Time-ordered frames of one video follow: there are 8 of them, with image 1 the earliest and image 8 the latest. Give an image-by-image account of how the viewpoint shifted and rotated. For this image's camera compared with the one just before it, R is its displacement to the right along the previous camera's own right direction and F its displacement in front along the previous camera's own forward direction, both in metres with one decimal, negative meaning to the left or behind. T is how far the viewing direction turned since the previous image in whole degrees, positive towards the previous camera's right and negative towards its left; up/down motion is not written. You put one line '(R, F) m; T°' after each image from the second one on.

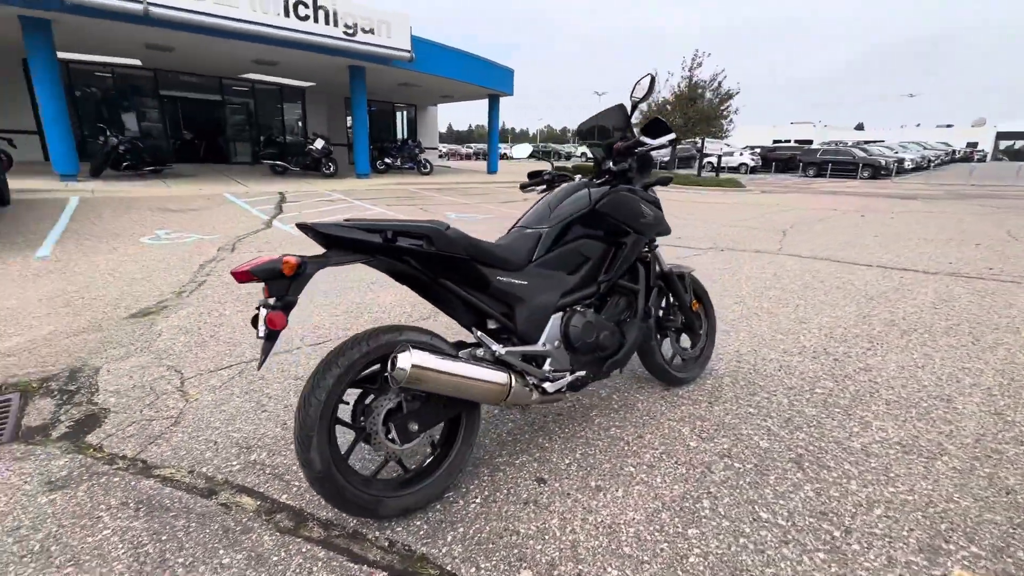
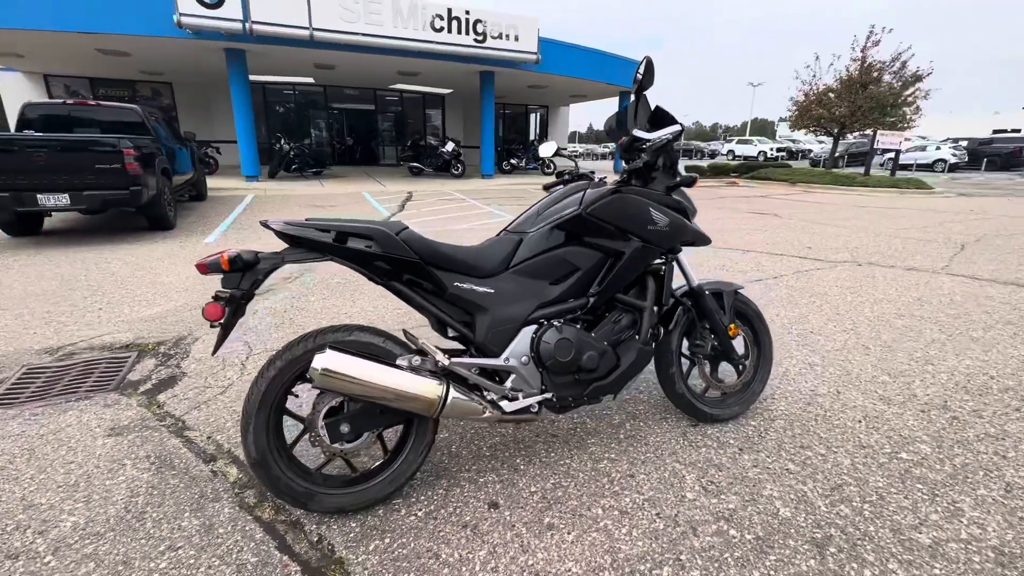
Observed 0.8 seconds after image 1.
(+0.7, +0.3) m; -16°
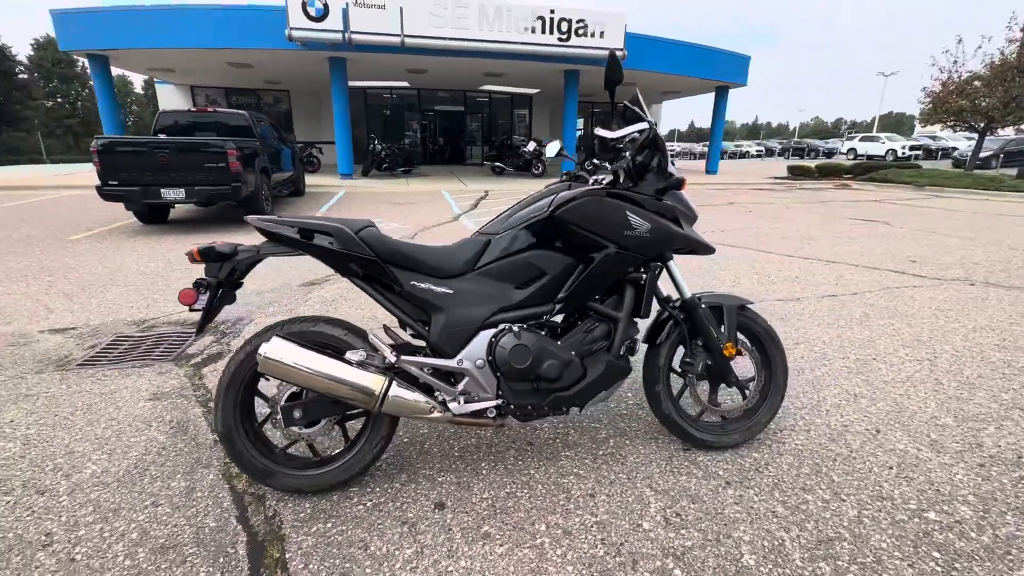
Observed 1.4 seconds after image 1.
(+0.6, +0.1) m; -11°
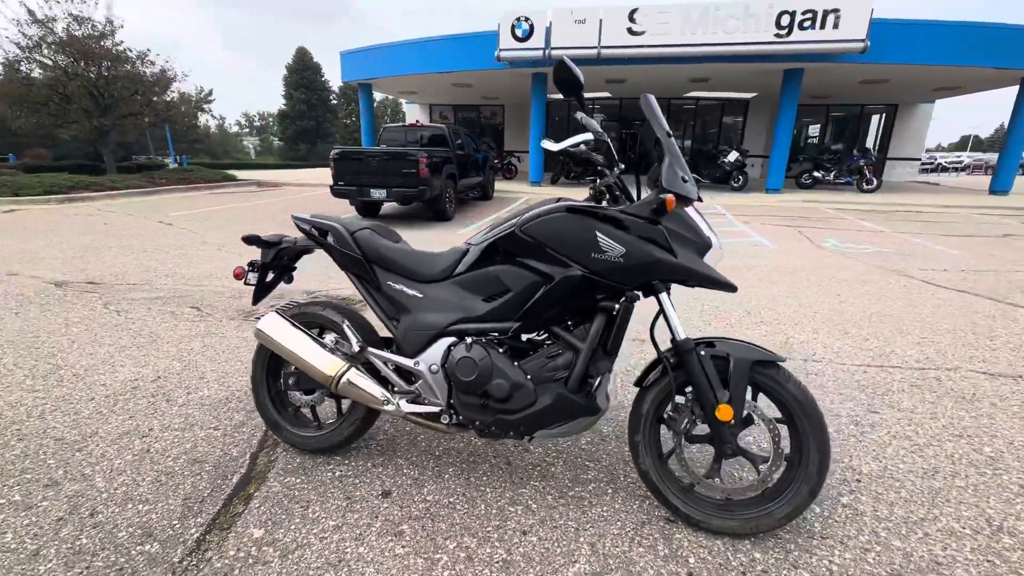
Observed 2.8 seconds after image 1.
(+1.0, +0.2) m; -24°
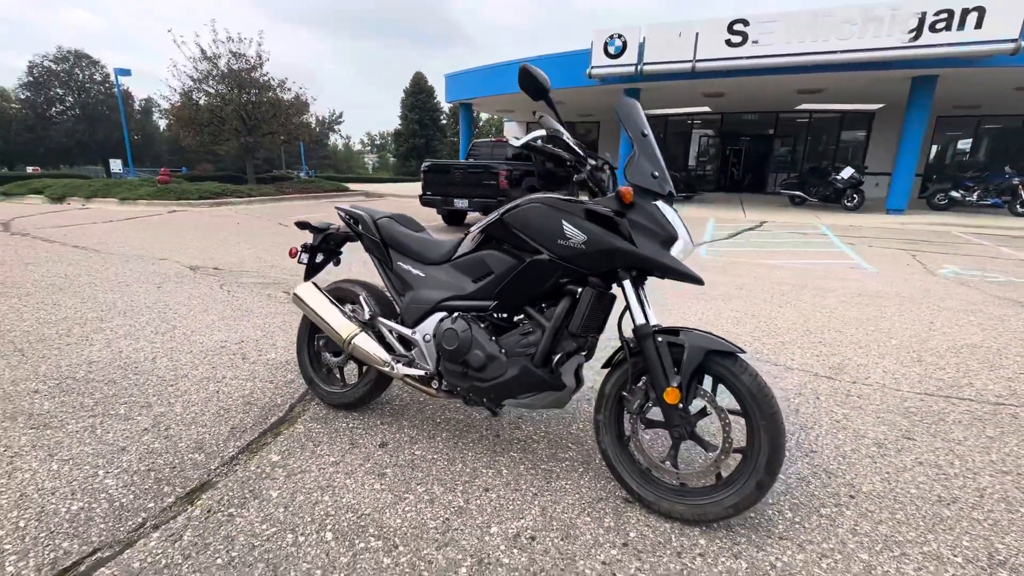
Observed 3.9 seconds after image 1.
(+0.5, -0.2) m; -12°
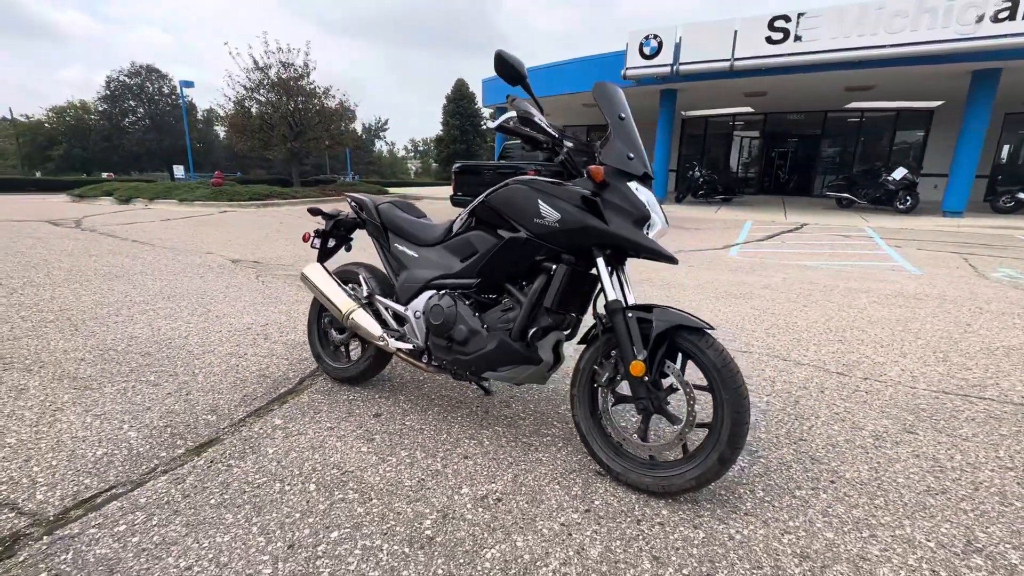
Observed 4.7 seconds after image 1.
(+0.3, -0.1) m; -5°
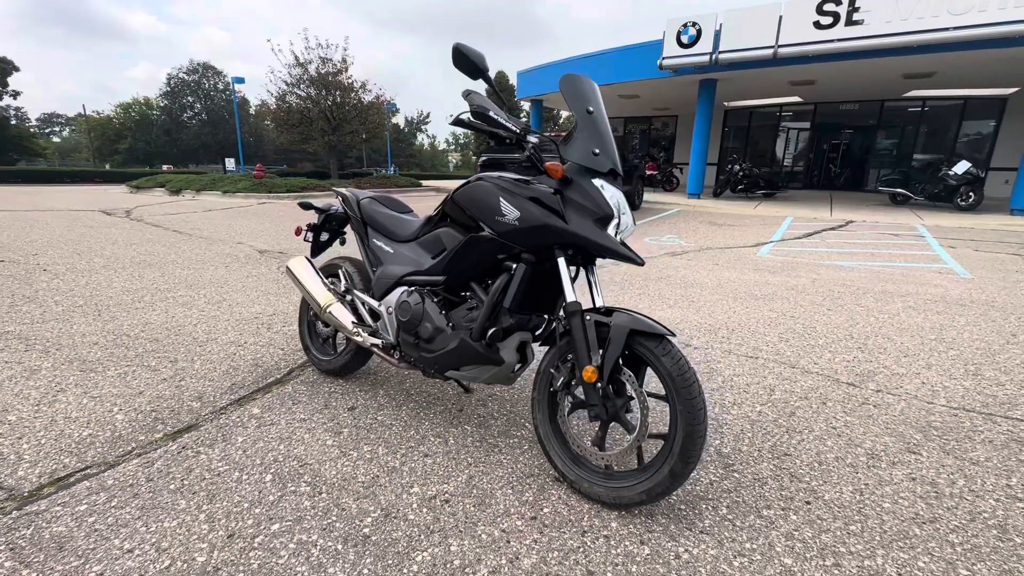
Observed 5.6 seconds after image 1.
(+0.3, +0.1) m; -5°
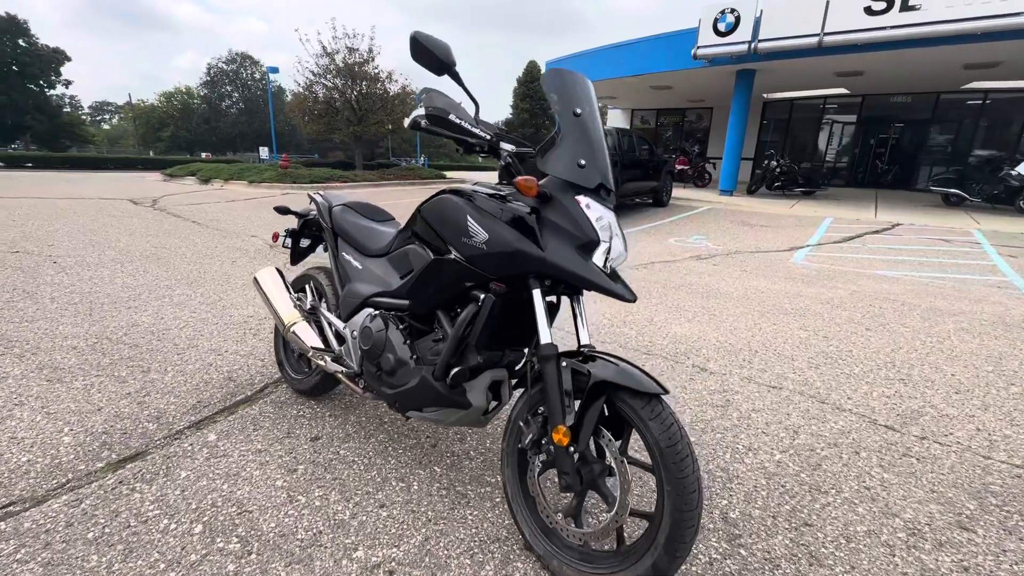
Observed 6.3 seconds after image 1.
(+0.2, +0.3) m; -3°
